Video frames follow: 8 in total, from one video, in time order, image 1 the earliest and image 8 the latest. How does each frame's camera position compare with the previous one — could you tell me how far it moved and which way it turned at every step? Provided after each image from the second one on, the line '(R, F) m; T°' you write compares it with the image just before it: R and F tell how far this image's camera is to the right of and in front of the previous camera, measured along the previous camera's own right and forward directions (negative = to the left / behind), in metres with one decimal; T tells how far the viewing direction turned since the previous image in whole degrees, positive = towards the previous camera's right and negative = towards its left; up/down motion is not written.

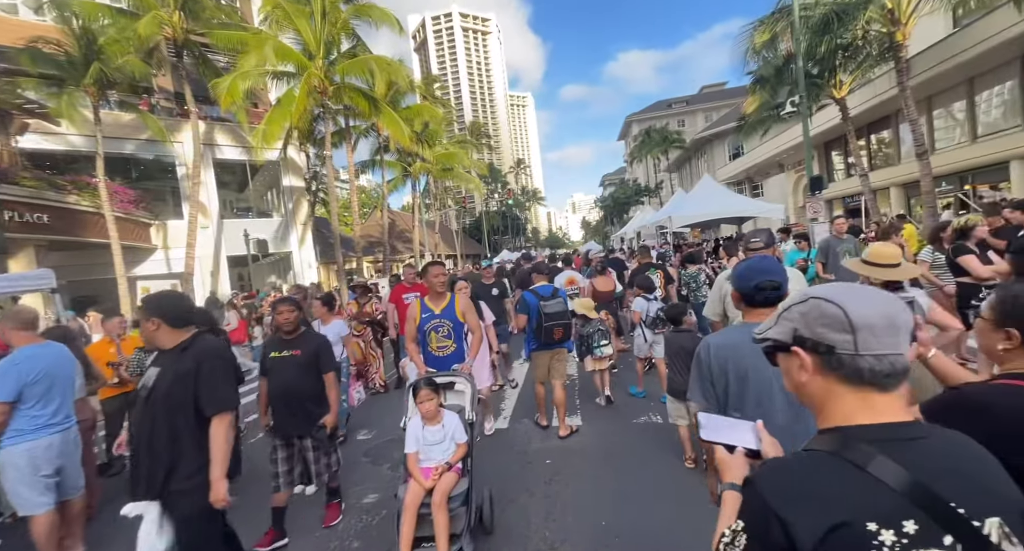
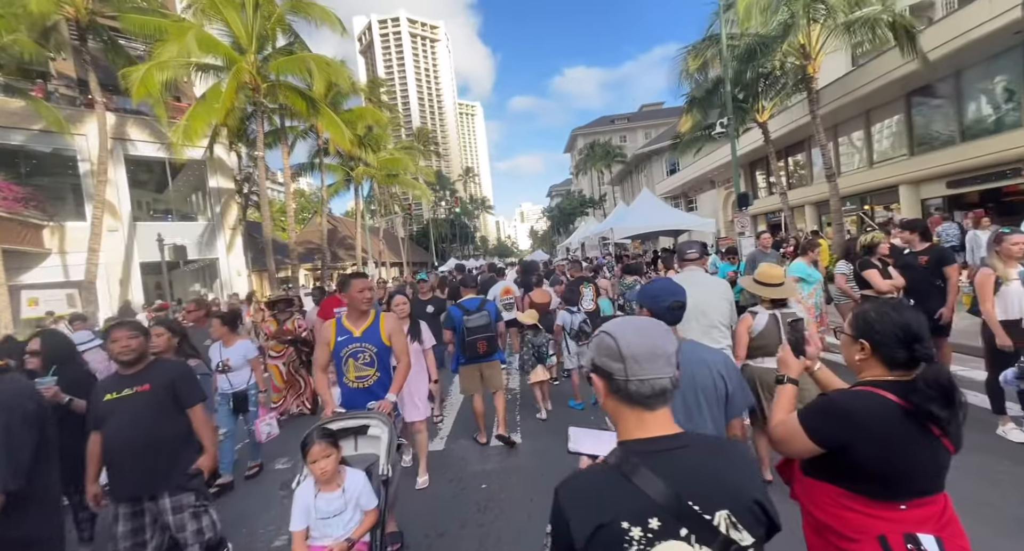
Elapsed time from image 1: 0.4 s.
(+0.1, +0.1) m; +7°
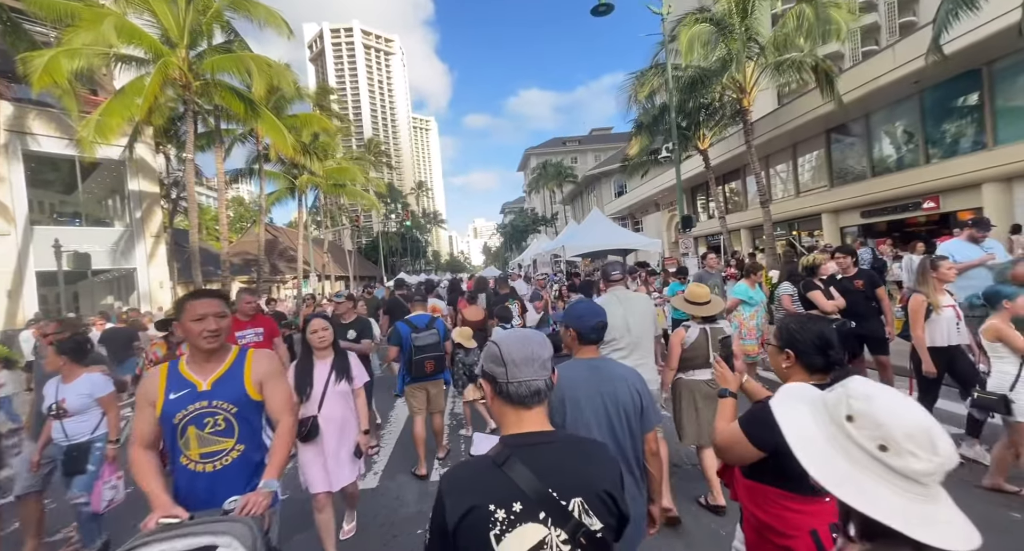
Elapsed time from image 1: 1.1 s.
(+0.1, +0.3) m; +6°
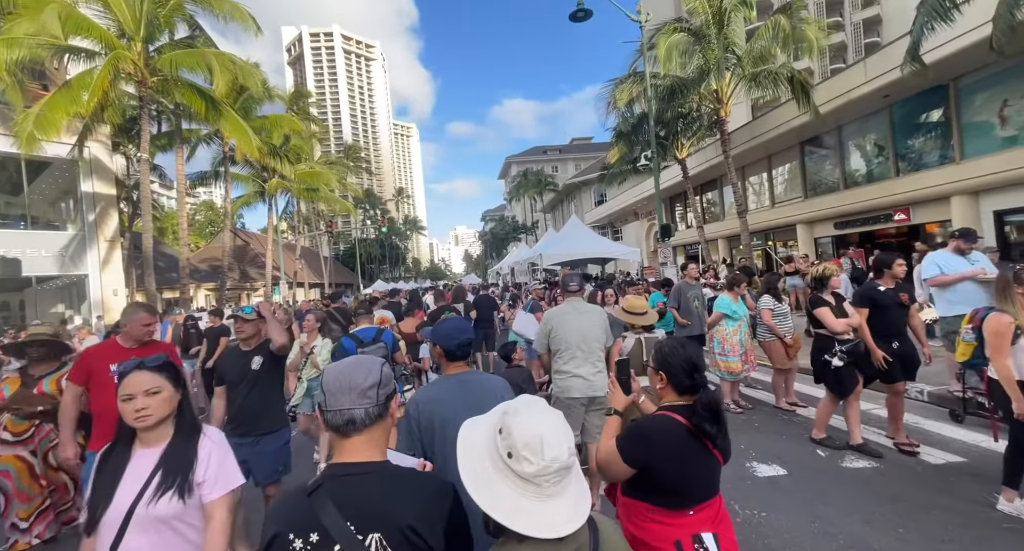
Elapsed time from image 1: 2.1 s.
(+0.2, +0.5) m; +3°
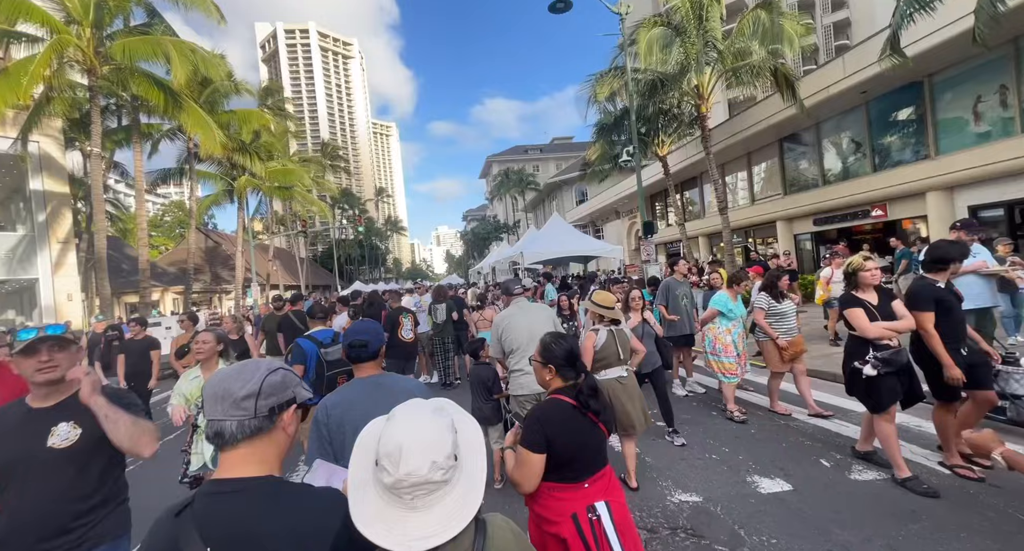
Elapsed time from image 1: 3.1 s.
(+0.1, +0.4) m; +2°
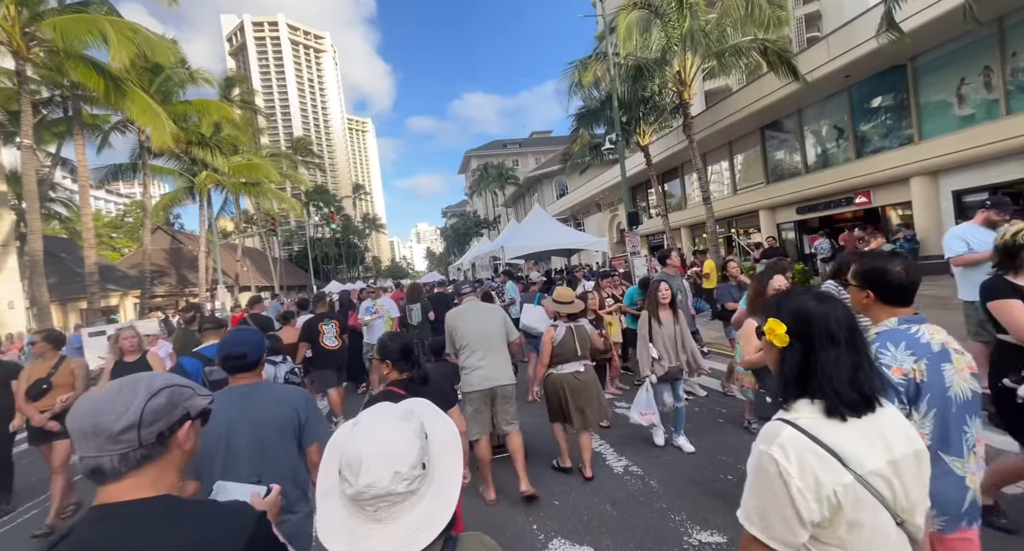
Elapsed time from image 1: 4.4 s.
(0.0, +0.7) m; +2°
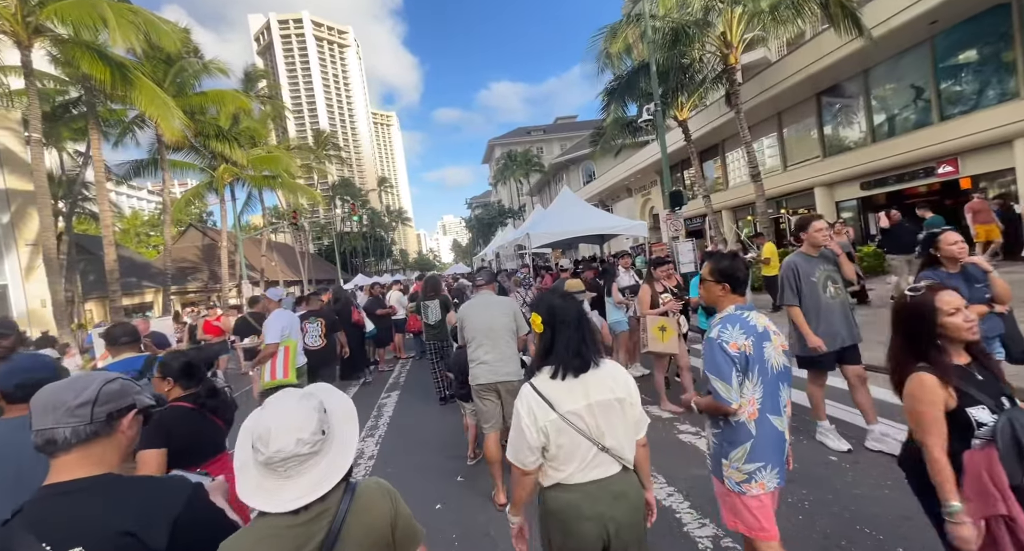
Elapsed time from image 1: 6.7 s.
(-0.1, +1.2) m; -4°
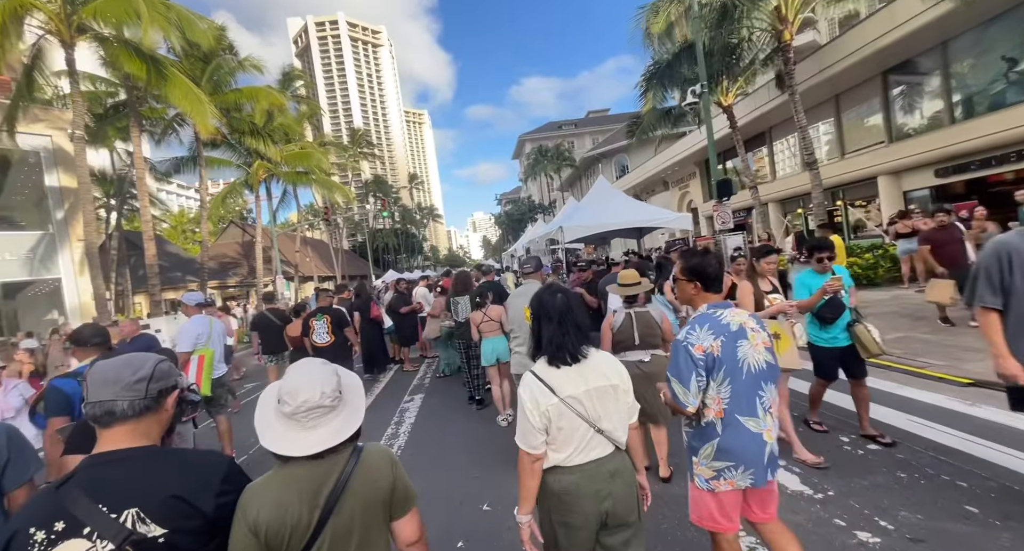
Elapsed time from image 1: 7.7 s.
(-0.1, +0.6) m; -4°
